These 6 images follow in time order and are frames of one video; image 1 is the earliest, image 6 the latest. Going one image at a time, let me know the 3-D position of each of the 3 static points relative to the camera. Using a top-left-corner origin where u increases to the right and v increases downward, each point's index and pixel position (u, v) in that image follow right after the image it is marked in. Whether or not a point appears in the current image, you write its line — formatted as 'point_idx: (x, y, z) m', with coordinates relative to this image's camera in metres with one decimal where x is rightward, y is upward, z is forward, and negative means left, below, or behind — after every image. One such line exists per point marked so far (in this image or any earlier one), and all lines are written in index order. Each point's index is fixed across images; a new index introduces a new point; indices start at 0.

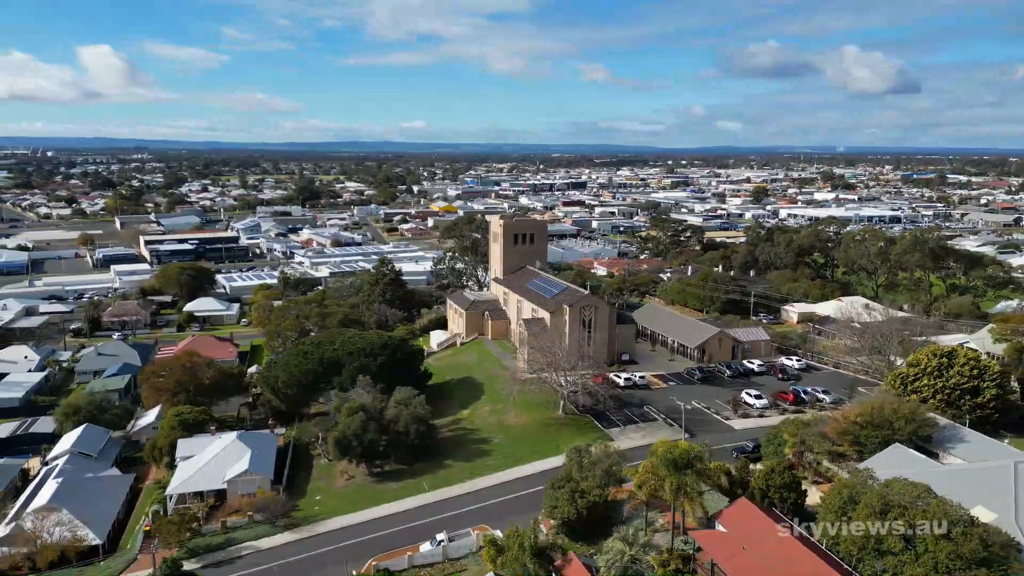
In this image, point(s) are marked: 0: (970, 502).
0: (+11.2, -5.4, +18.1) m
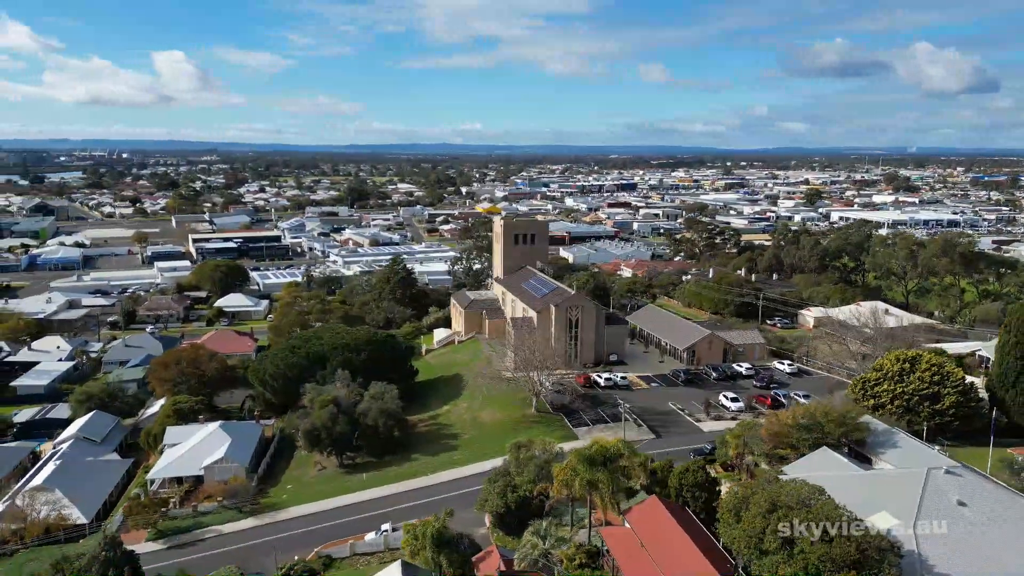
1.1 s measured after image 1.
0: (+8.7, -5.4, +17.8) m
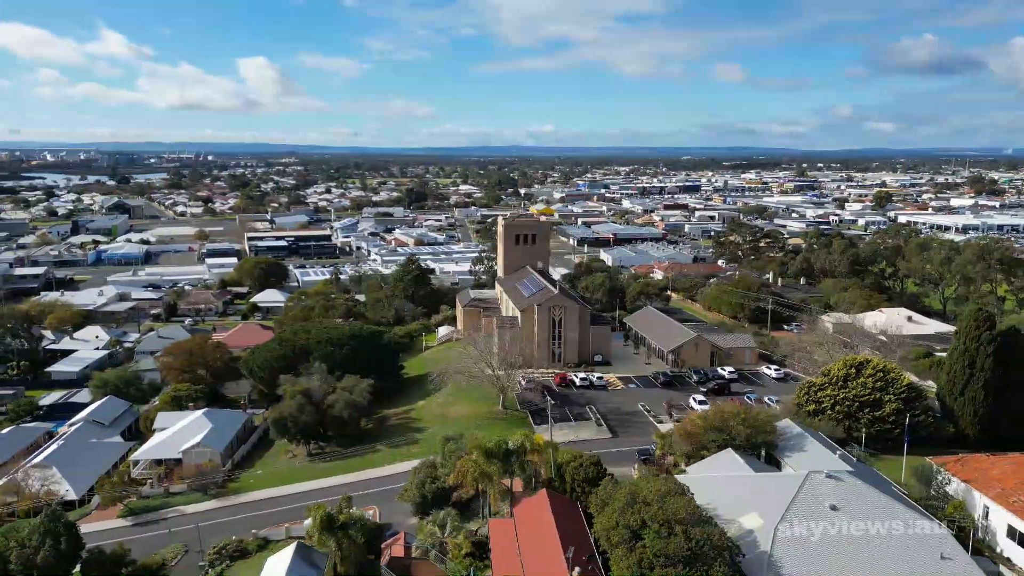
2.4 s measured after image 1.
0: (+5.5, -5.4, +17.6) m
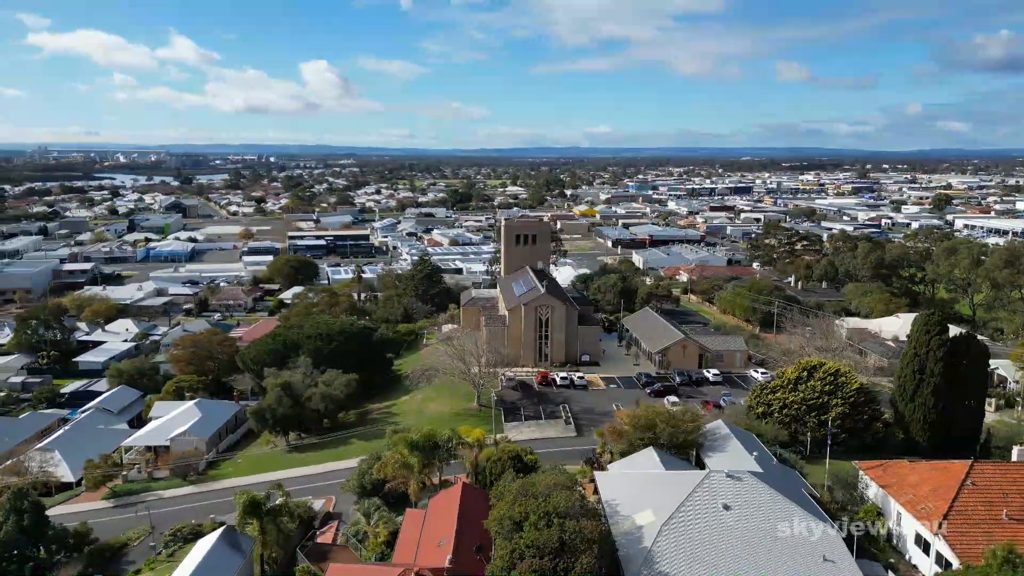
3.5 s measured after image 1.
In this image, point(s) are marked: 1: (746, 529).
0: (+3.1, -5.4, +17.8) m
1: (+5.3, -5.5, +16.5) m
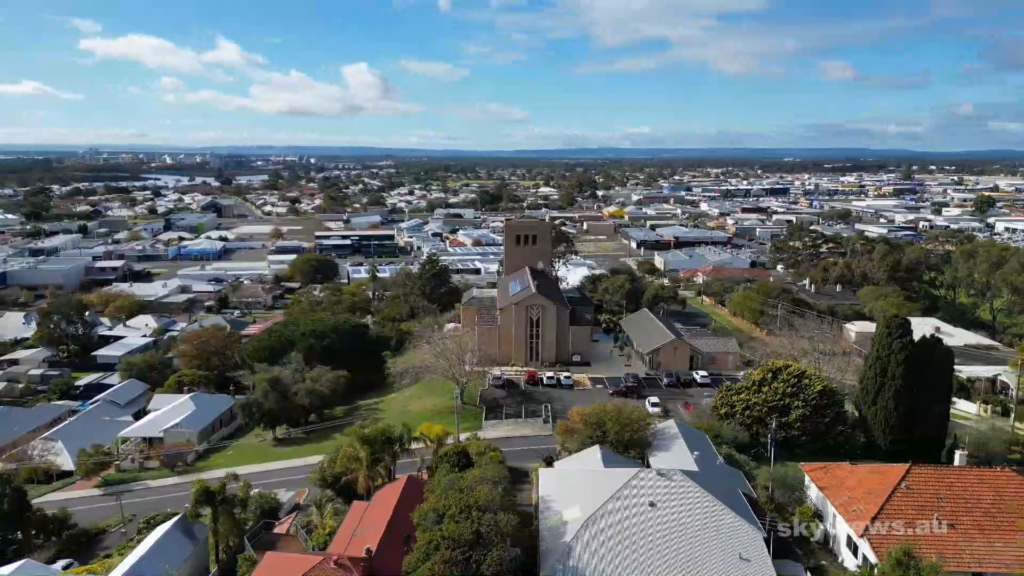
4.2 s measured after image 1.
0: (+1.4, -5.4, +18.0) m
1: (+3.6, -5.5, +16.6) m
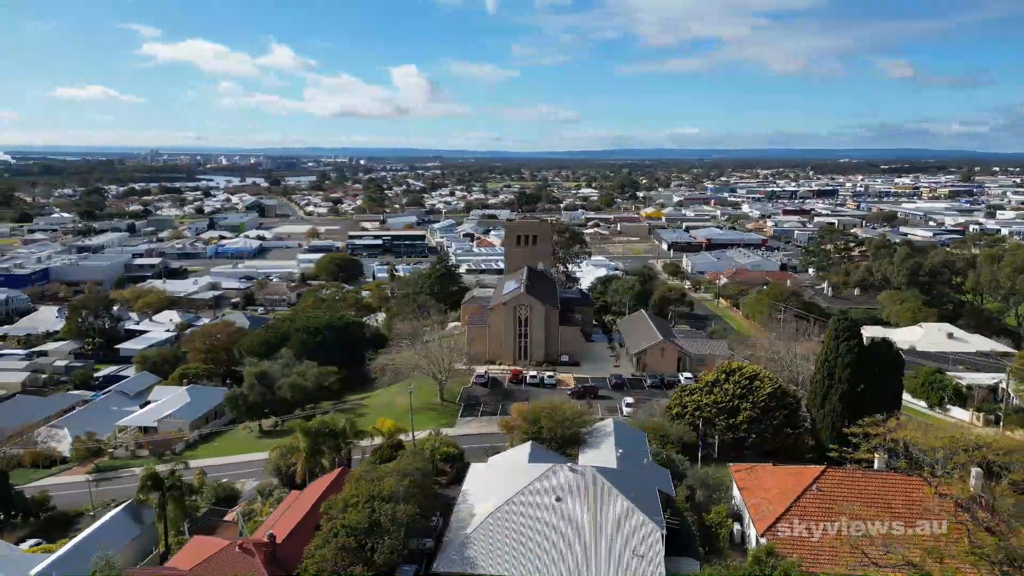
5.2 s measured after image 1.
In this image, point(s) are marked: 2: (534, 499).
0: (-0.8, -5.3, +18.3) m
1: (+1.3, -5.4, +16.8) m
2: (+0.5, -5.1, +17.6) m
